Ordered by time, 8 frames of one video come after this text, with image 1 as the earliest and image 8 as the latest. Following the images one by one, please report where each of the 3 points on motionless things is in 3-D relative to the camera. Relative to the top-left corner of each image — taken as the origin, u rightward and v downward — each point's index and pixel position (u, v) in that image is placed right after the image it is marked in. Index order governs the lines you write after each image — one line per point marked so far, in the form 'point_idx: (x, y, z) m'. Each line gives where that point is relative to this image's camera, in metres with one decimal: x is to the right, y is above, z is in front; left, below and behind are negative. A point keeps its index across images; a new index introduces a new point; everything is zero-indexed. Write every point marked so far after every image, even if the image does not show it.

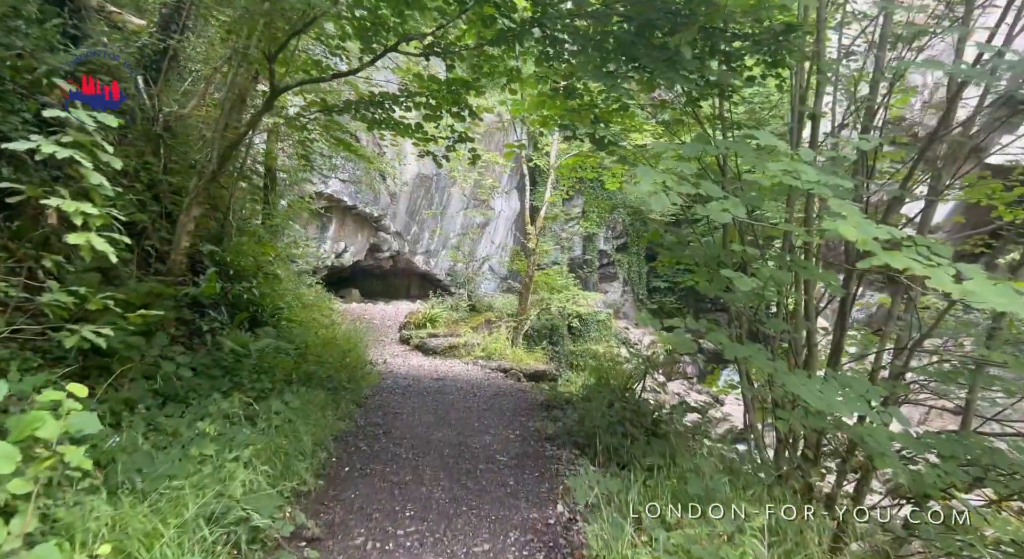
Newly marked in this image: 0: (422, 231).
0: (-2.6, +1.4, +17.7) m
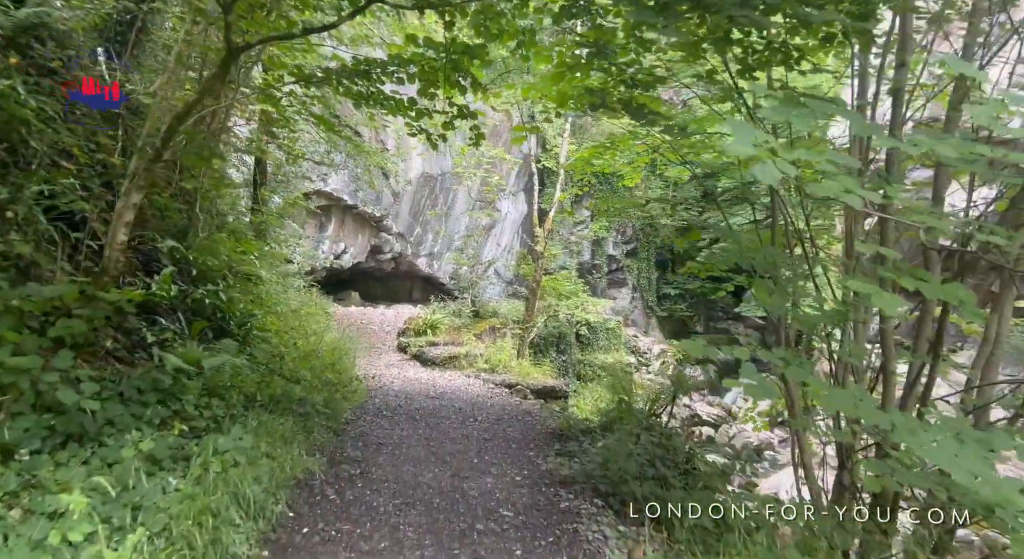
0: (-2.4, +1.3, +17.0) m
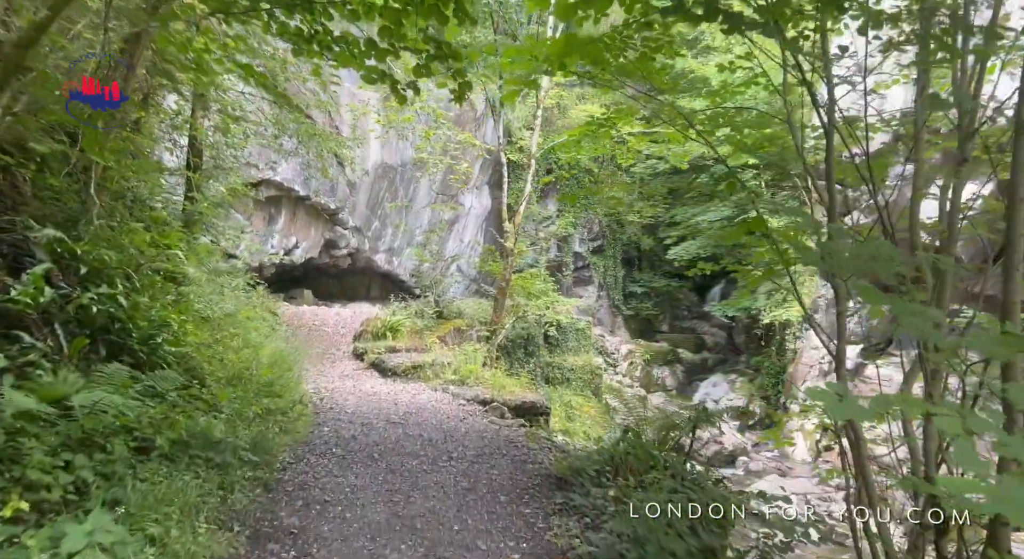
0: (-3.3, +1.4, +16.1) m
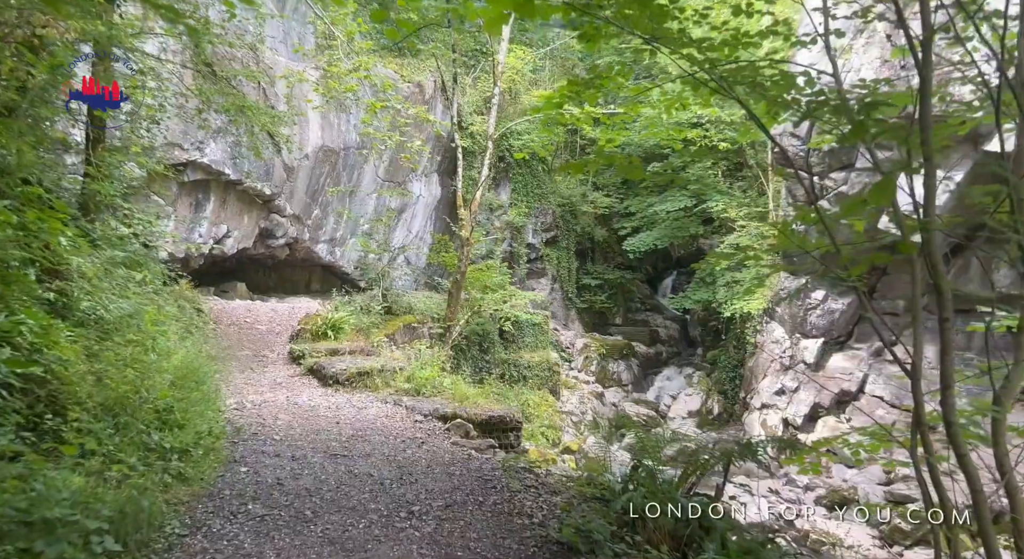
0: (-4.5, +1.6, +14.9) m
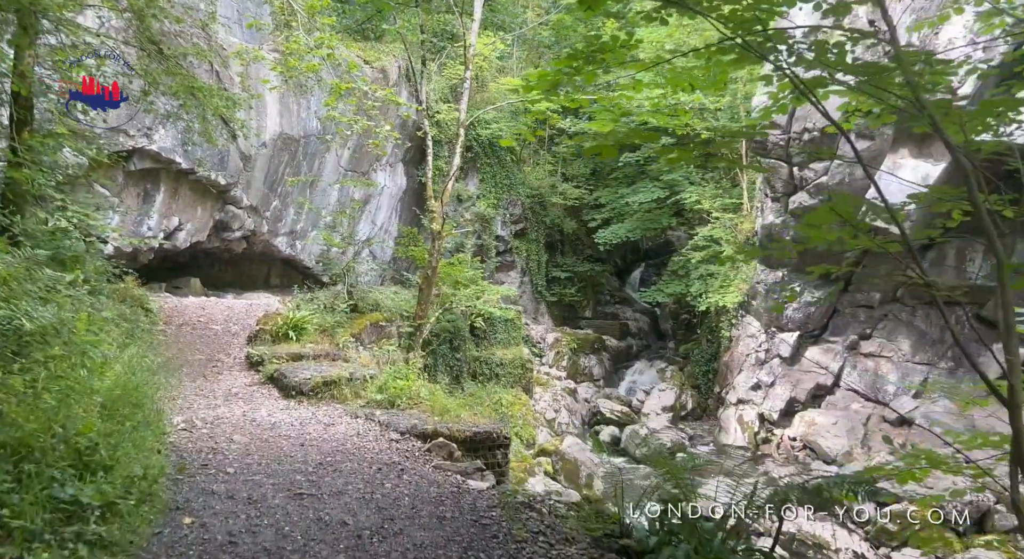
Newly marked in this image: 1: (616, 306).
0: (-5.2, +1.7, +14.2) m
1: (+3.3, -0.8, +20.0) m
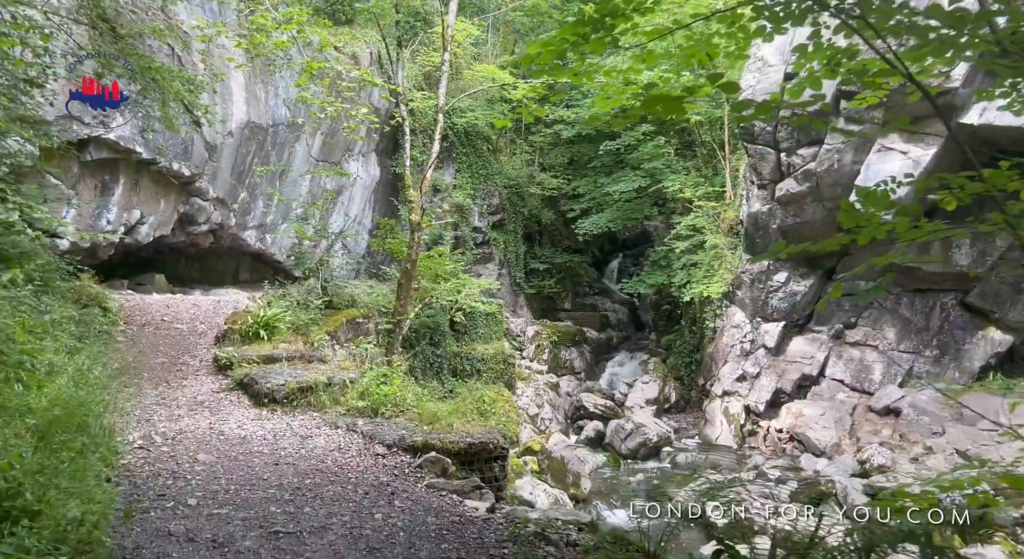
0: (-5.6, +1.8, +13.5) m
1: (+2.6, -0.6, +19.7) m
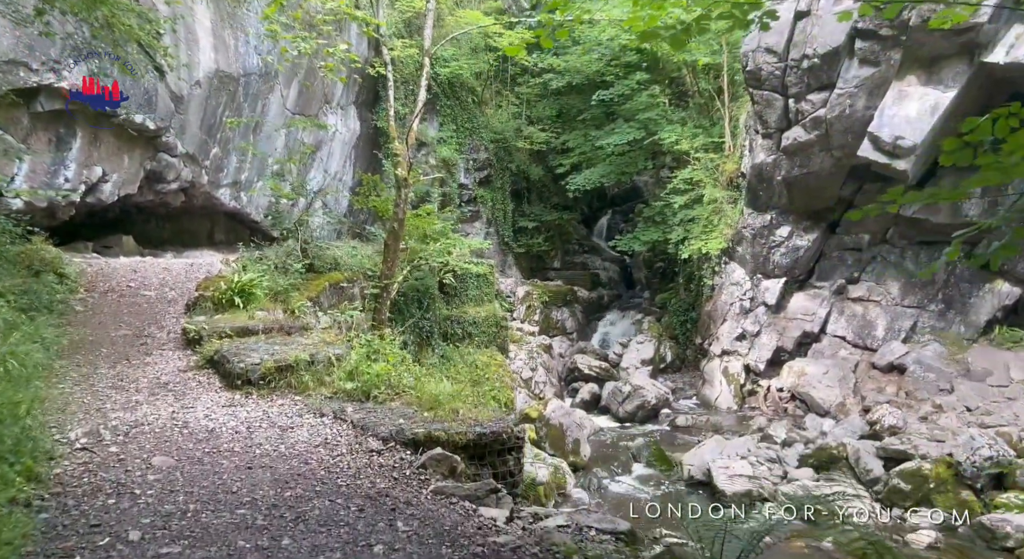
0: (-5.9, +2.6, +12.6) m
1: (+2.3, +0.8, +19.2) m
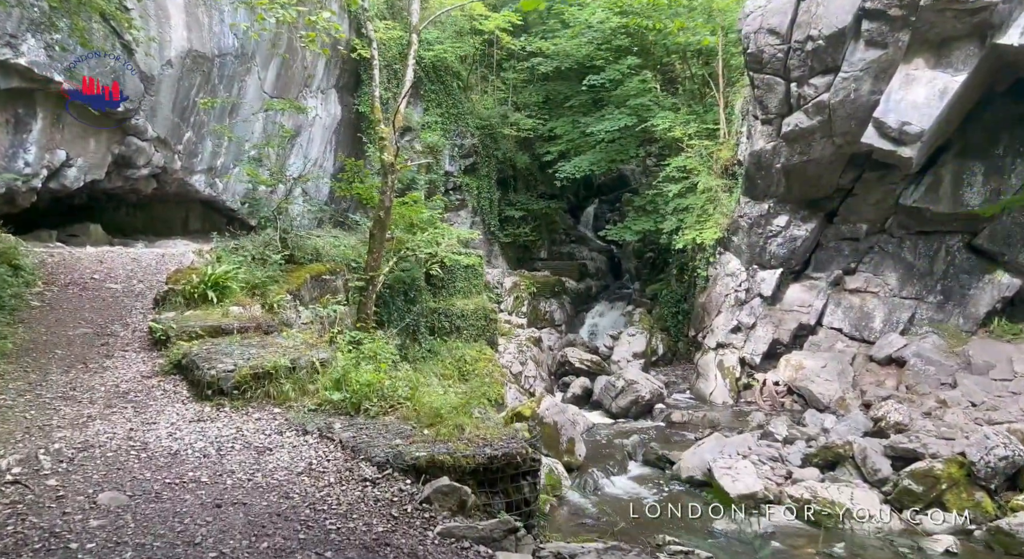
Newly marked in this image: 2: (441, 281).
0: (-6.1, +2.8, +12.0) m
1: (+1.9, +1.1, +18.8) m
2: (-1.2, 0.0, +10.9) m
